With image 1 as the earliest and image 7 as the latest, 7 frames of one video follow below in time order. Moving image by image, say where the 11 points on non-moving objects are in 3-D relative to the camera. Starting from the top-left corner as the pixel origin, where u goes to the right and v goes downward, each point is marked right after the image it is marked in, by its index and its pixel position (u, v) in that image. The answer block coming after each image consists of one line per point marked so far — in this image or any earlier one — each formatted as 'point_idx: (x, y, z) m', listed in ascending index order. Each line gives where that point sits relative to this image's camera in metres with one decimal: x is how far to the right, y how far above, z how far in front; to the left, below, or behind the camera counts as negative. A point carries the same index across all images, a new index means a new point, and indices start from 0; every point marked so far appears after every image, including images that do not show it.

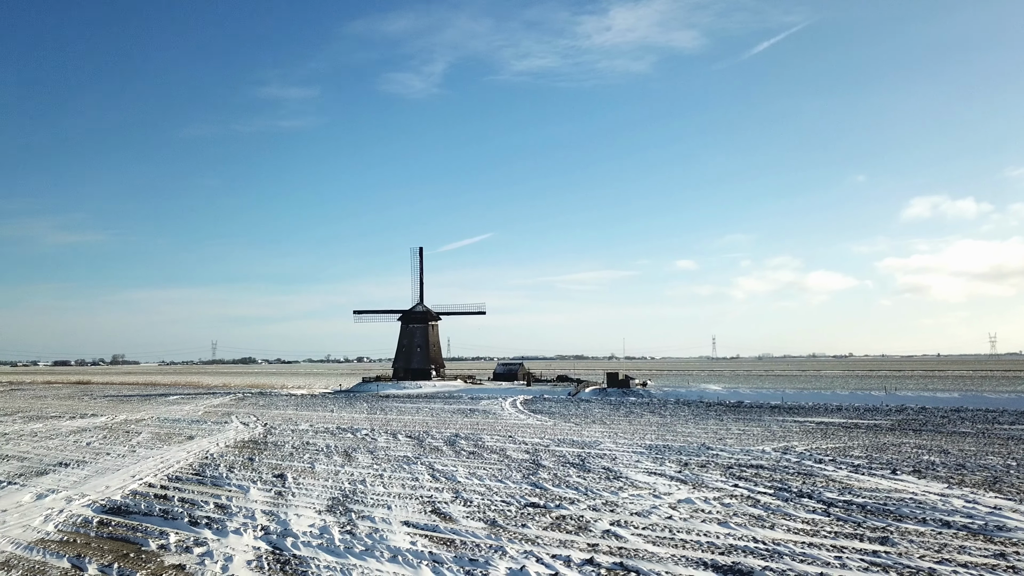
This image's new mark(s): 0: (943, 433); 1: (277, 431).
0: (+11.4, -3.8, +15.0) m
1: (-8.4, -5.1, +20.2) m
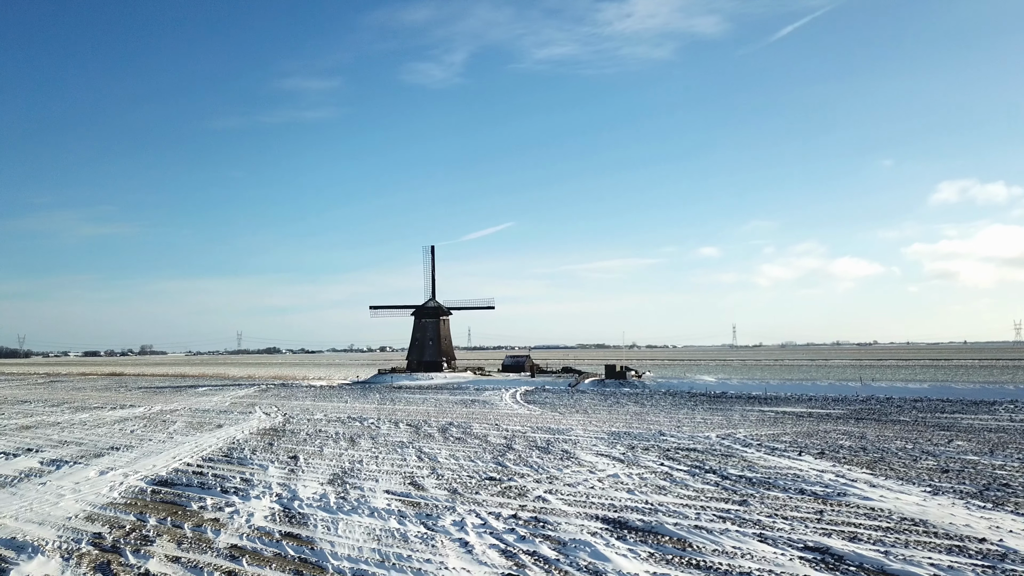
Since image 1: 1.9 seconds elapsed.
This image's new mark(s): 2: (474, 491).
0: (+10.8, -3.9, +16.7) m
1: (-8.7, -5.3, +22.7) m
2: (-0.7, -3.7, +10.3) m
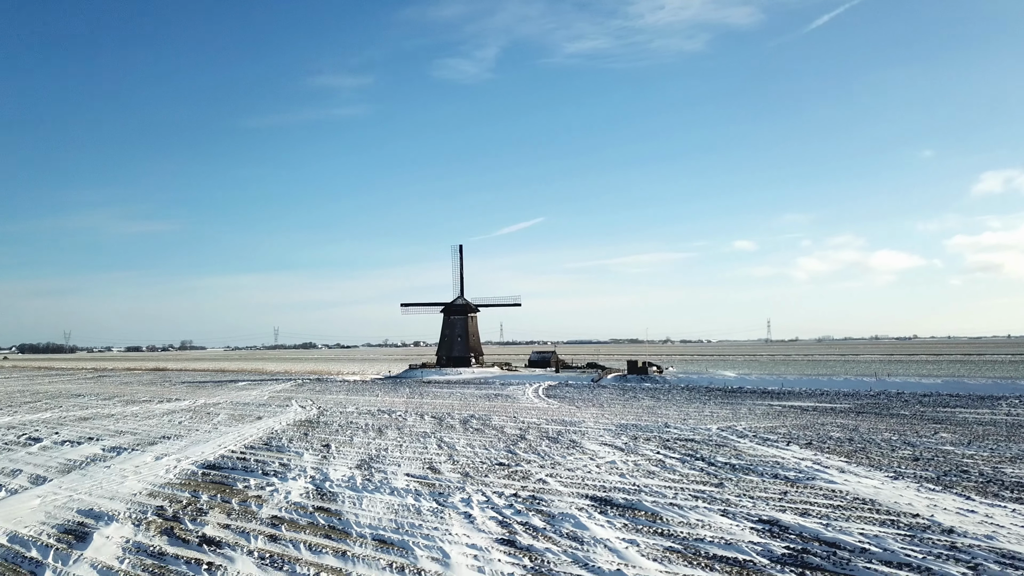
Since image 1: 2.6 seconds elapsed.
0: (+11.3, -3.8, +17.4) m
1: (-7.9, -5.3, +24.4) m
2: (-0.6, -3.8, +11.6) m
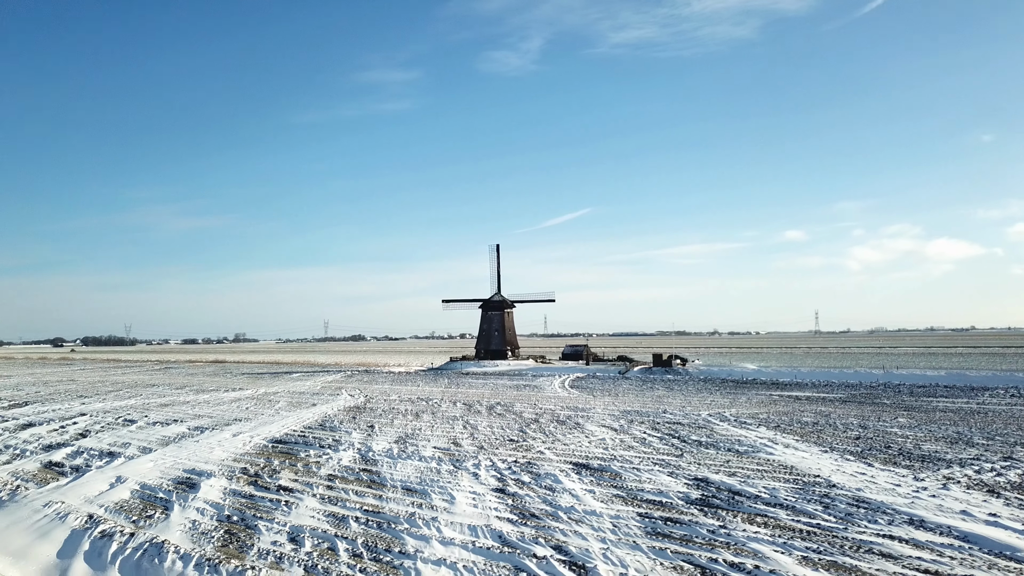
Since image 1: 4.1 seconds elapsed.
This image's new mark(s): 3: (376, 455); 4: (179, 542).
0: (+11.8, -3.8, +19.1) m
1: (-6.7, -5.4, +27.5) m
2: (-0.4, -4.0, +14.2) m
3: (-3.3, -4.1, +13.9) m
4: (-5.1, -3.9, +8.7) m
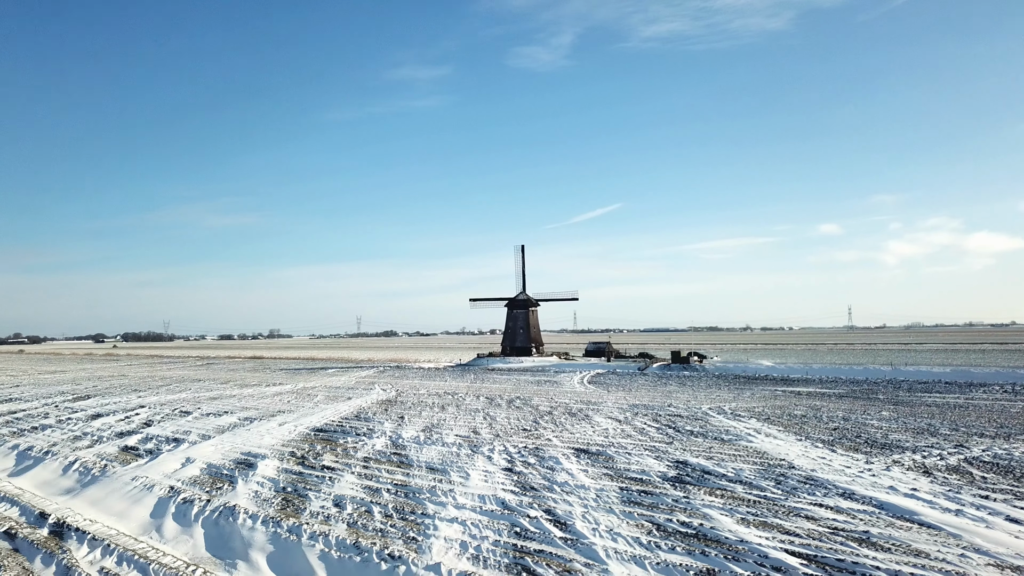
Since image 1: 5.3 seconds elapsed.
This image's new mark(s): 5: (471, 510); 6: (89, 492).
0: (+12.4, -3.9, +20.2) m
1: (-5.7, -5.5, +29.7) m
2: (-0.1, -4.2, +16.0) m
3: (-3.0, -4.3, +15.8) m
4: (-5.0, -4.1, +10.7) m
5: (-0.7, -3.6, +9.3) m
6: (-9.8, -4.7, +13.2) m
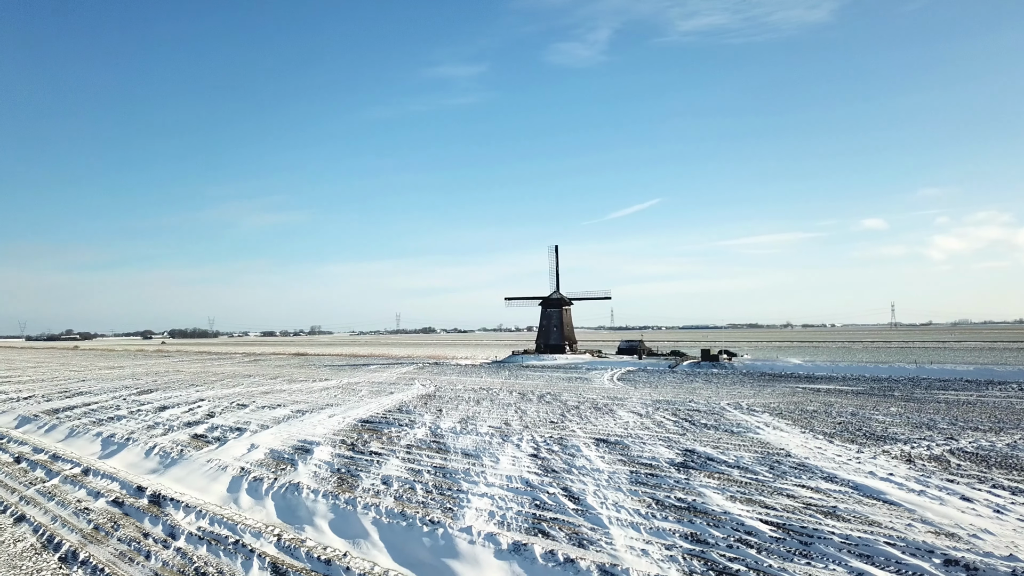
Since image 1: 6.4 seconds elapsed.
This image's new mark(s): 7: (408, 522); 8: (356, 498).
0: (+13.5, -3.9, +20.9) m
1: (-4.0, -5.6, +31.5) m
2: (+0.8, -4.3, +17.4) m
3: (-2.2, -4.4, +17.5) m
4: (-4.5, -4.3, +12.5) m
5: (-0.2, -3.8, +10.8) m
6: (-9.1, -4.9, +15.2) m
7: (-1.8, -4.0, +9.6) m
8: (-3.1, -4.2, +11.3) m
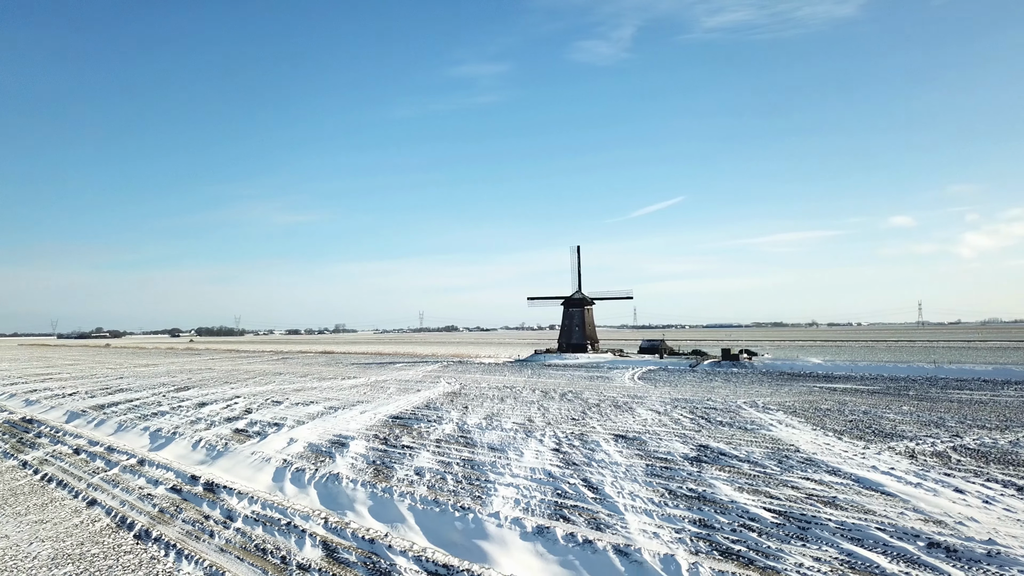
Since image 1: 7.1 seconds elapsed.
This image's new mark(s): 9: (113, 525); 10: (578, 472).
0: (+14.4, -4.0, +21.3) m
1: (-2.7, -5.7, +32.5) m
2: (+1.5, -4.4, +18.3) m
3: (-1.4, -4.5, +18.4) m
4: (-3.9, -4.5, +13.6) m
5: (+0.2, -3.9, +11.7) m
6: (-8.5, -5.1, +16.5) m
7: (-1.3, -4.1, +10.6) m
8: (-2.6, -4.3, +12.3) m
9: (-7.7, -4.6, +10.9) m
10: (+1.4, -3.9, +11.8) m
